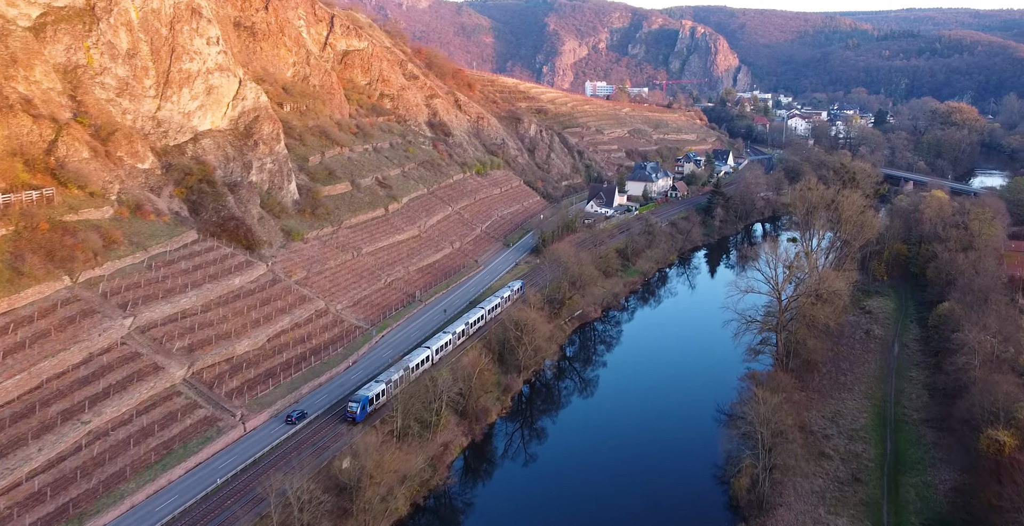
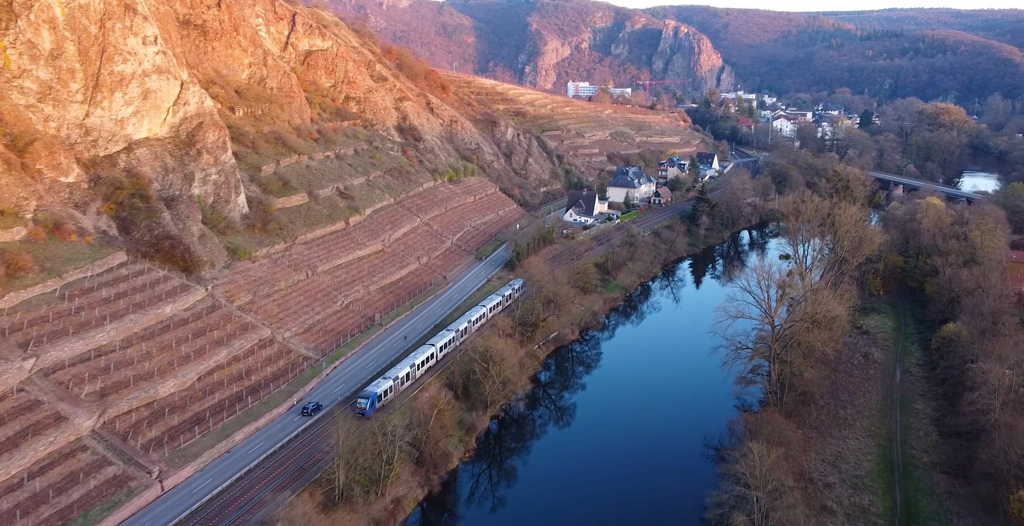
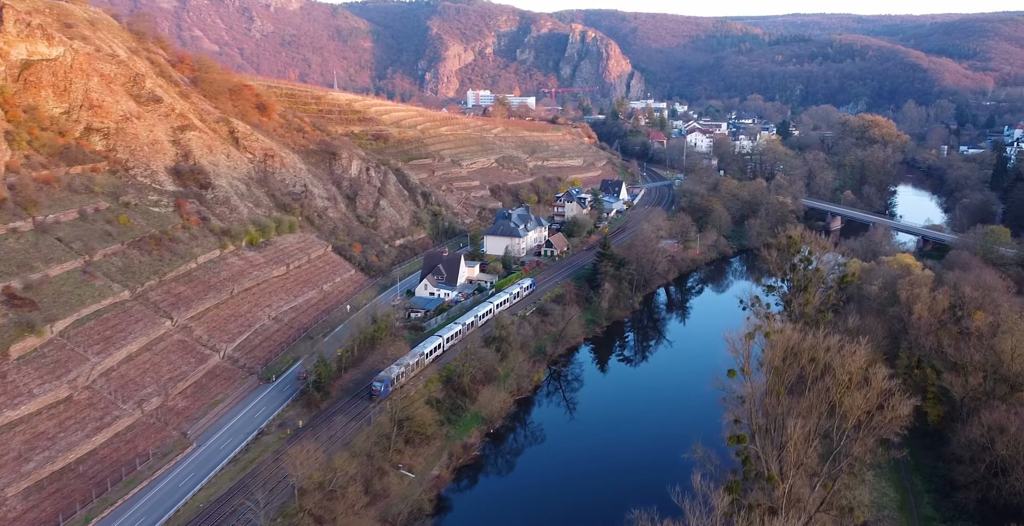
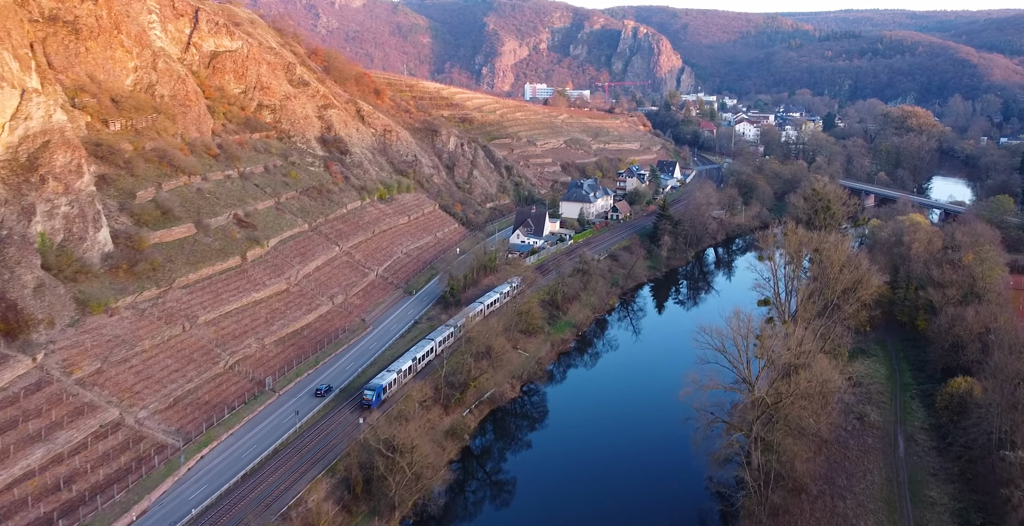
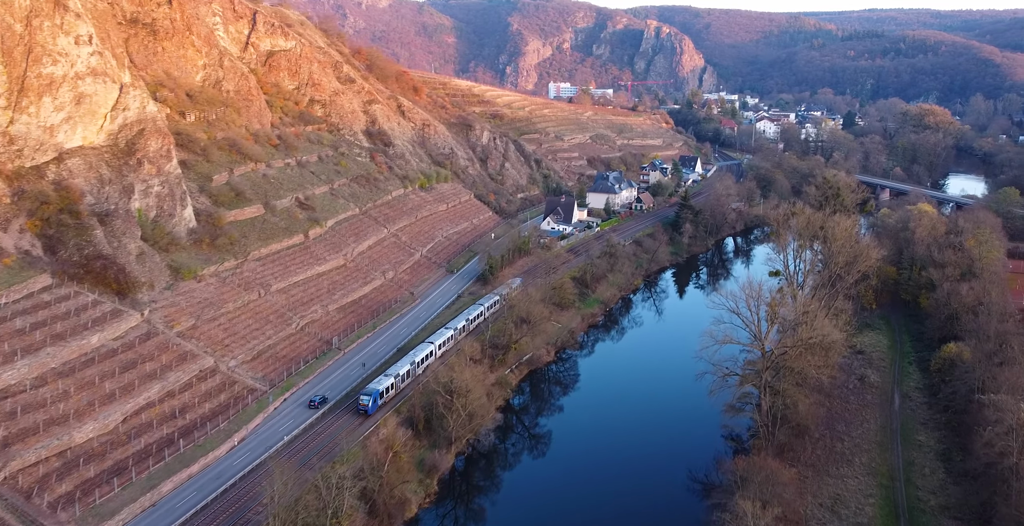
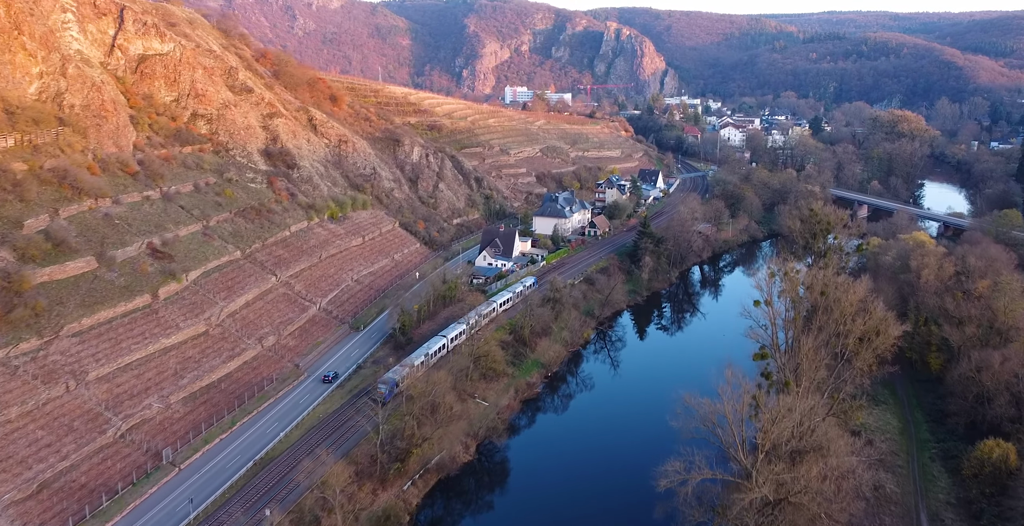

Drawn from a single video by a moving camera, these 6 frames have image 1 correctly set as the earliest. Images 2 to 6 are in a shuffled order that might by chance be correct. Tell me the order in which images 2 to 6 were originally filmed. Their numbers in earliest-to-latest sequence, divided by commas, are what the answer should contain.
2, 5, 4, 6, 3
